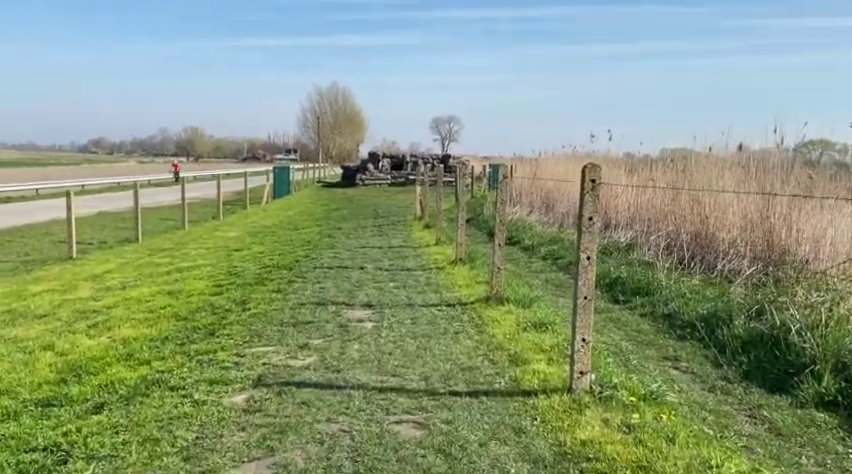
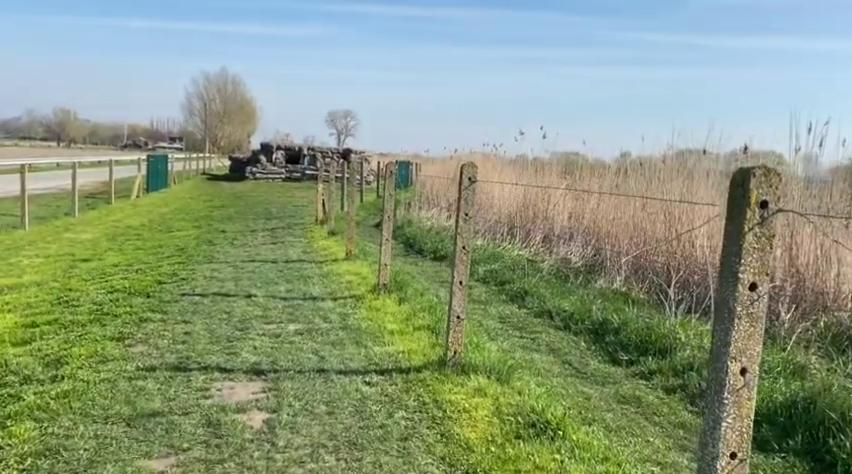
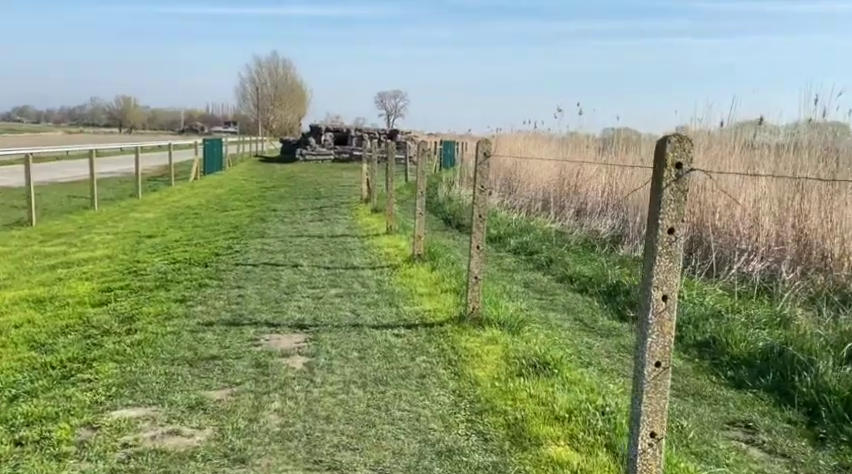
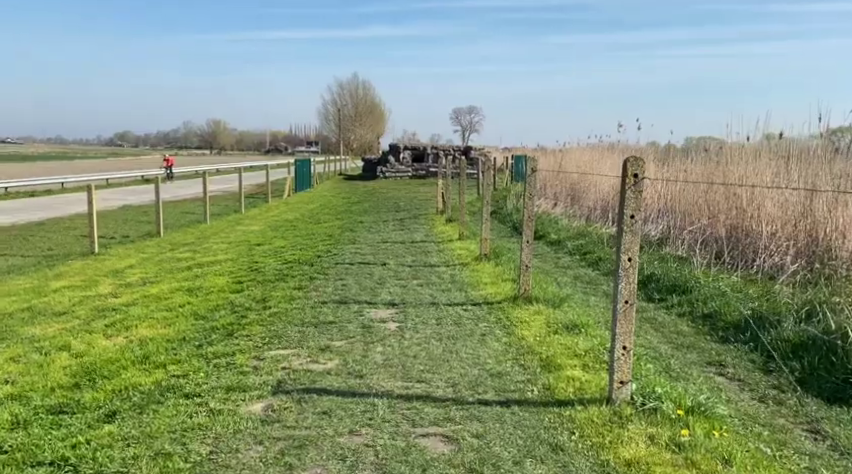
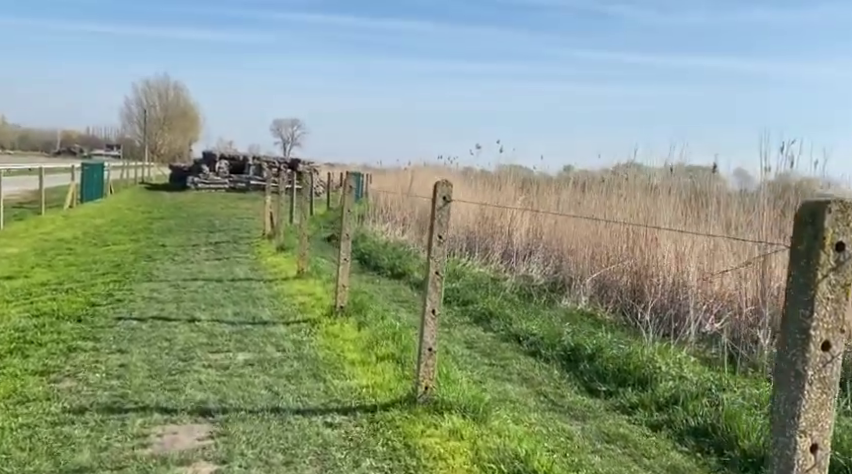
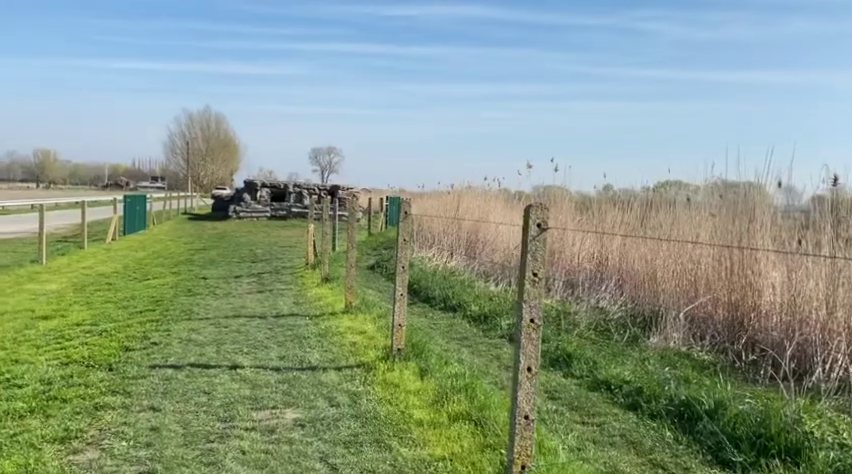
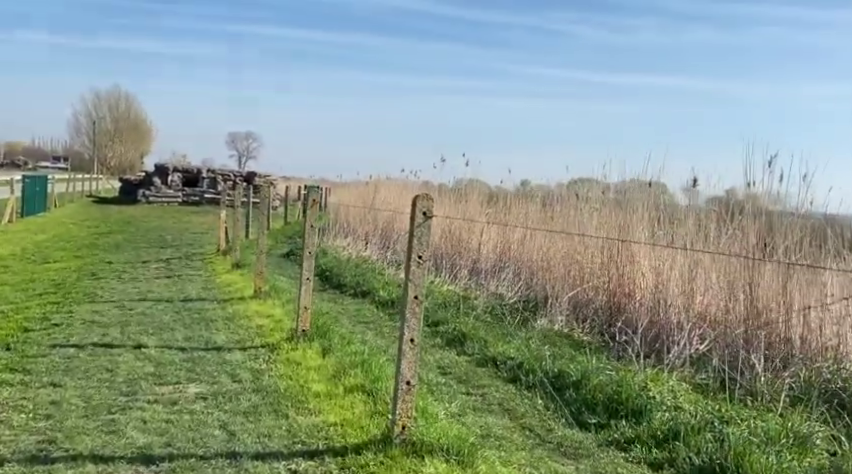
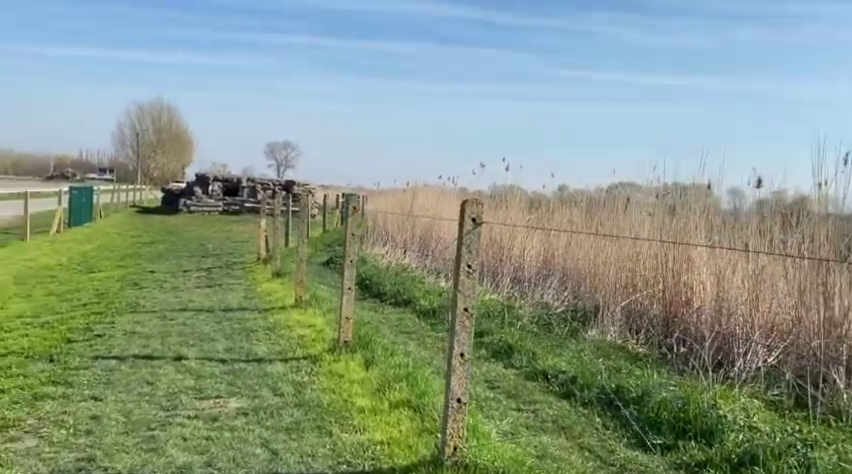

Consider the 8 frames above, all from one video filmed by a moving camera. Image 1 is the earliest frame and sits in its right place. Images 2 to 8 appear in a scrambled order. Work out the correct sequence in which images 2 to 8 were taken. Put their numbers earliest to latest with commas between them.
4, 3, 2, 5, 7, 8, 6
